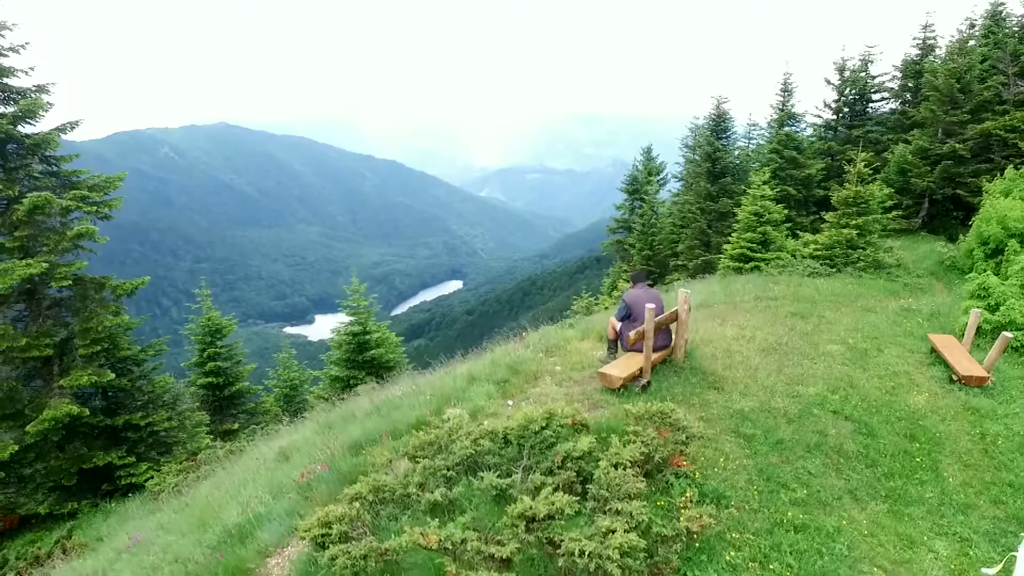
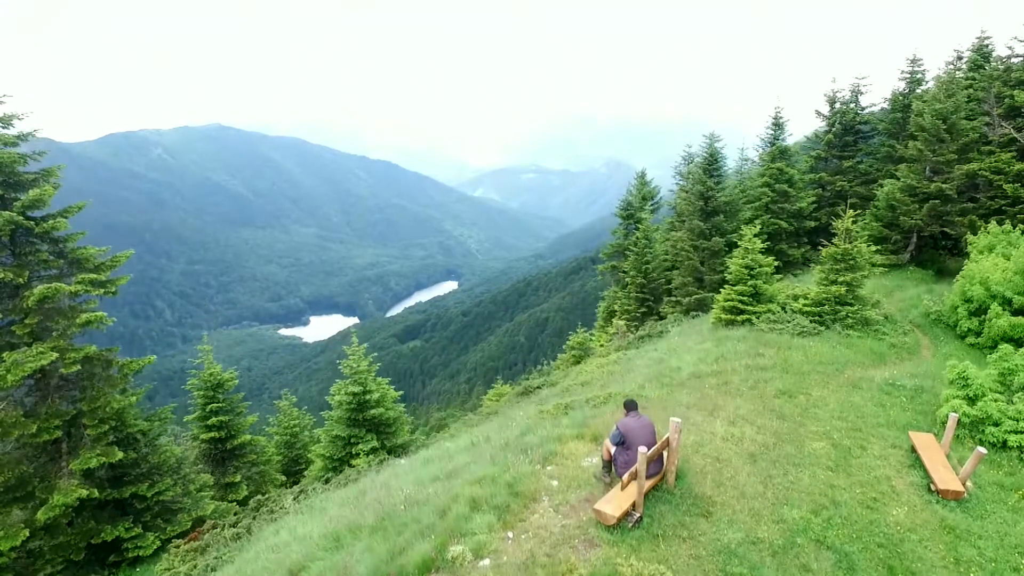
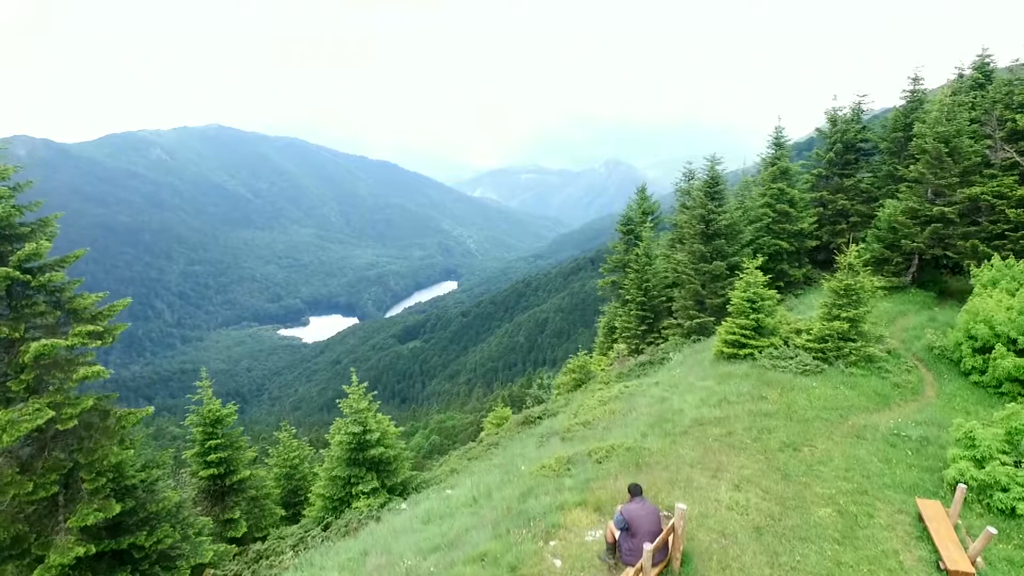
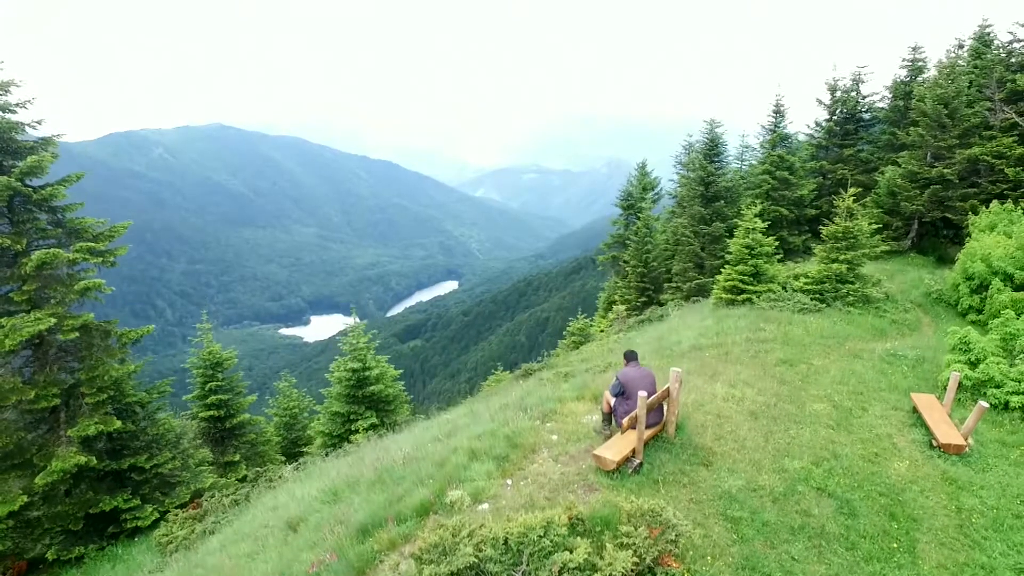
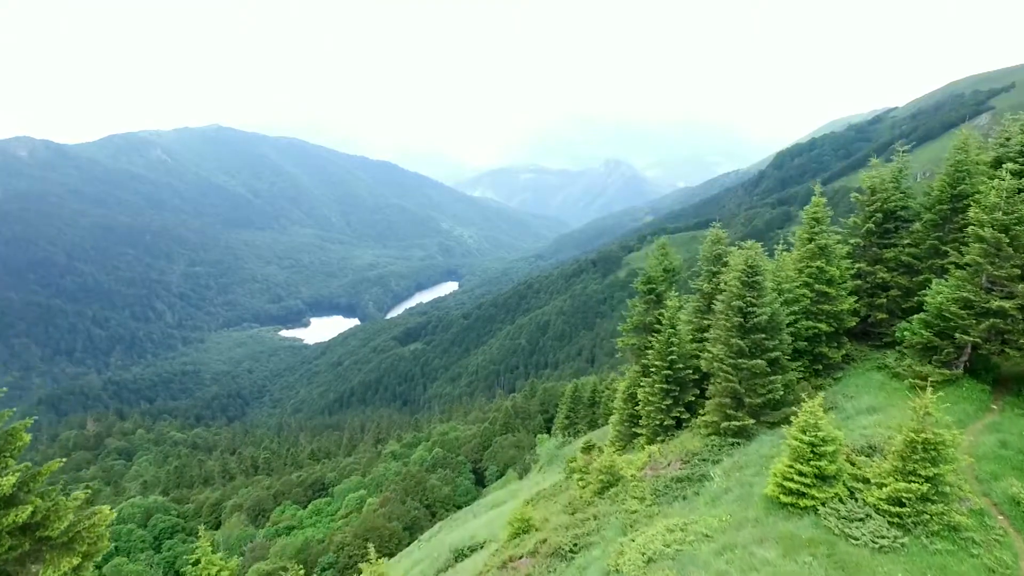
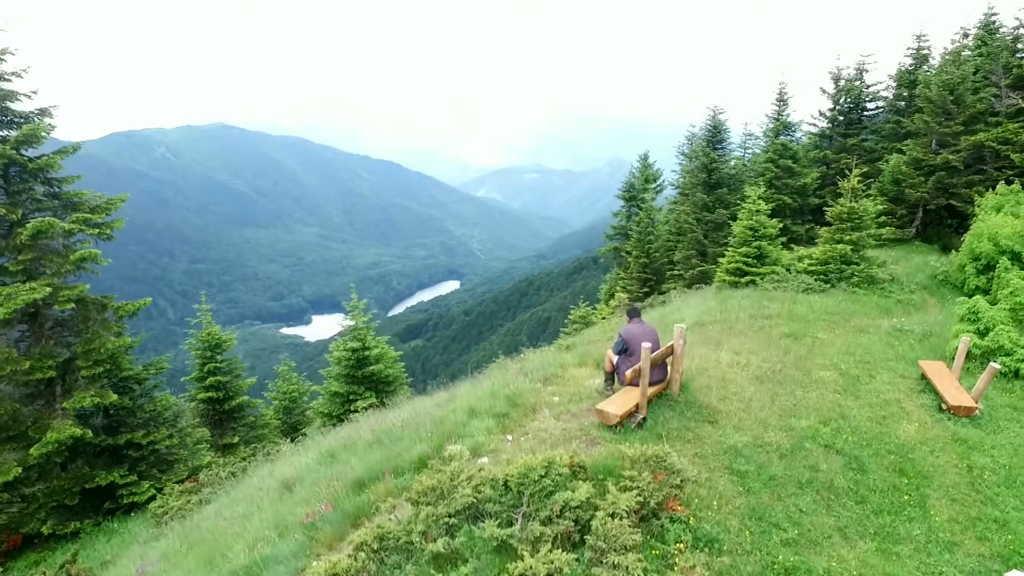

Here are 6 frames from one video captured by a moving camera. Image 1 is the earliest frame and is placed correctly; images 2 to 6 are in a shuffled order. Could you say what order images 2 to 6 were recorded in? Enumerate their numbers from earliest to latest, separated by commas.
6, 4, 2, 3, 5
